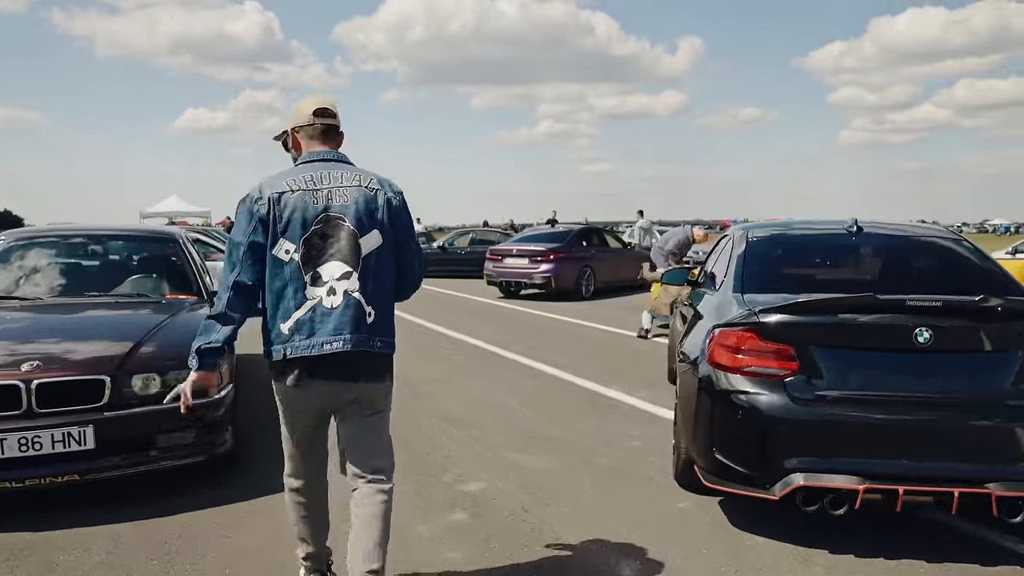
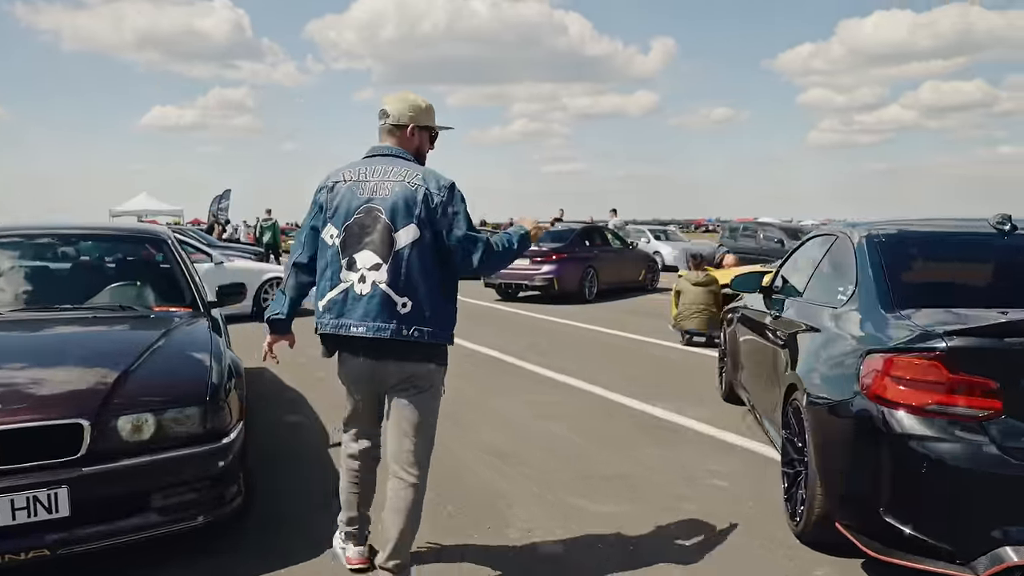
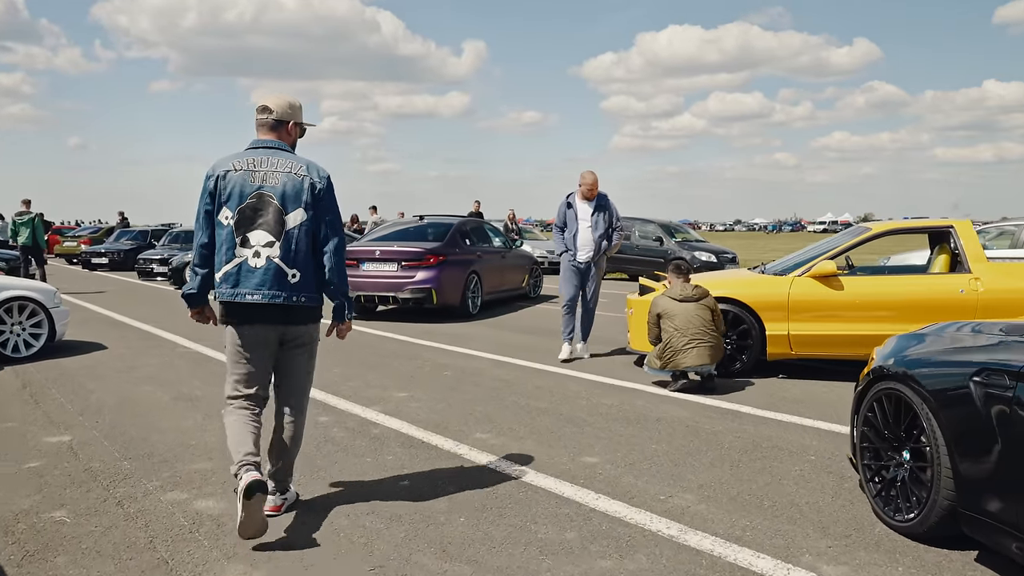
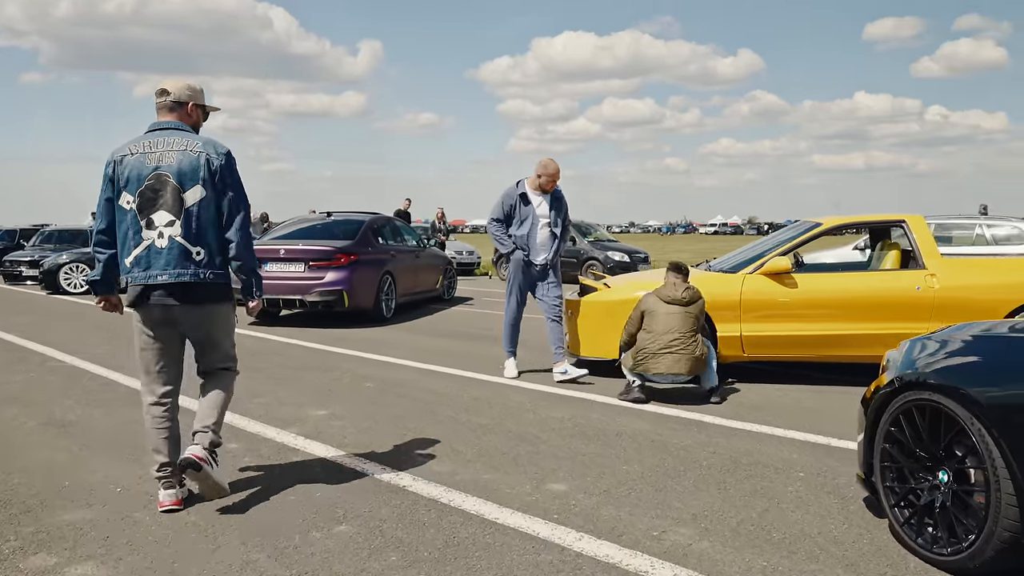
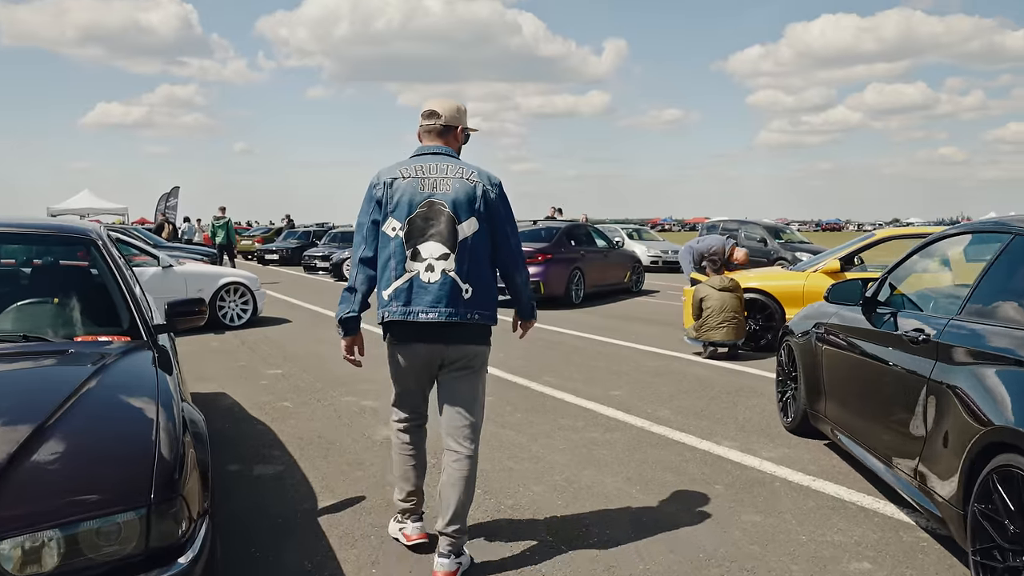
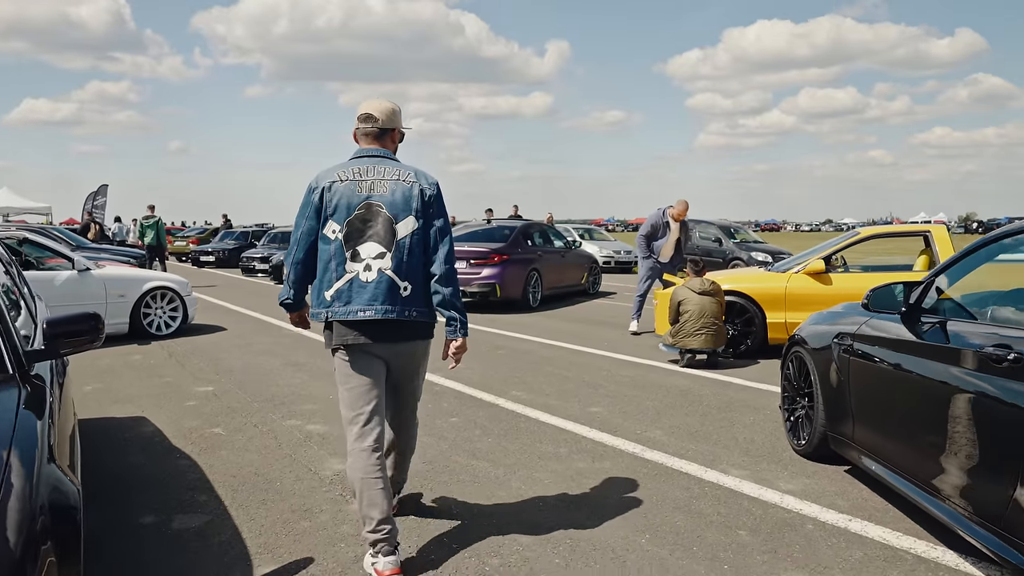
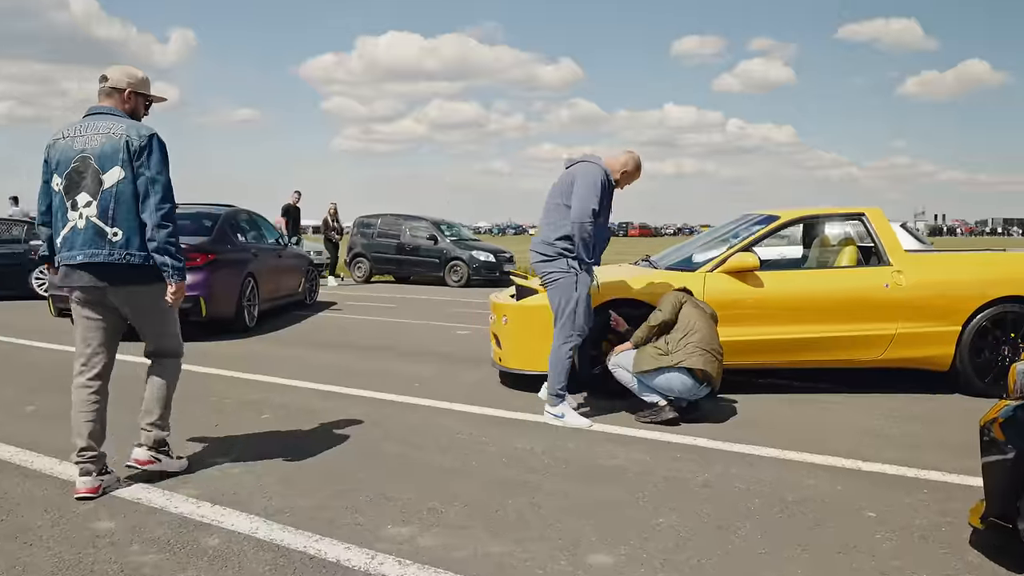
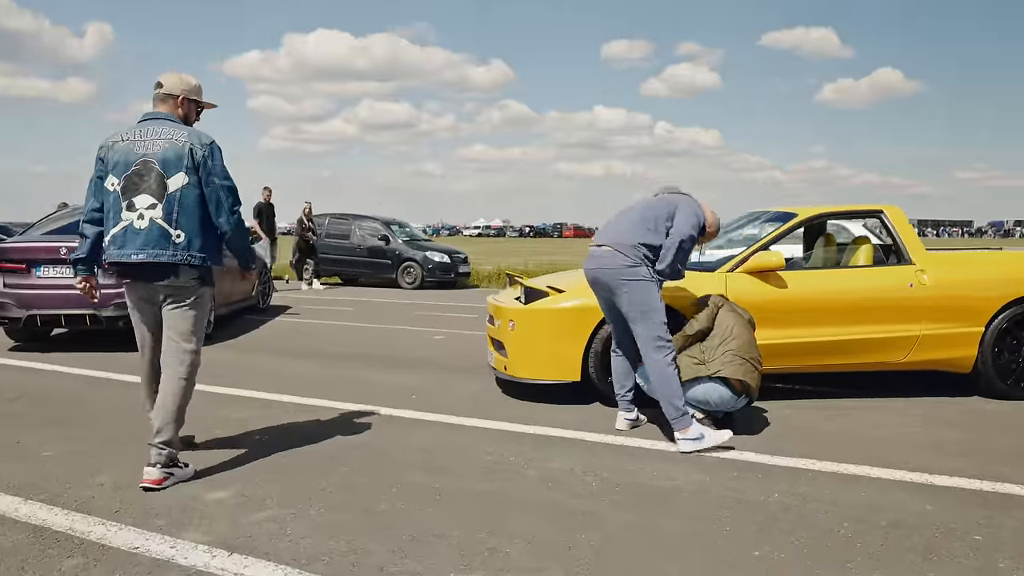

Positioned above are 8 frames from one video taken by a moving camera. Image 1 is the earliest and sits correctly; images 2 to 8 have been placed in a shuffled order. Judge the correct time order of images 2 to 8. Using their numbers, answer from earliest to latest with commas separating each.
2, 5, 6, 3, 4, 7, 8
